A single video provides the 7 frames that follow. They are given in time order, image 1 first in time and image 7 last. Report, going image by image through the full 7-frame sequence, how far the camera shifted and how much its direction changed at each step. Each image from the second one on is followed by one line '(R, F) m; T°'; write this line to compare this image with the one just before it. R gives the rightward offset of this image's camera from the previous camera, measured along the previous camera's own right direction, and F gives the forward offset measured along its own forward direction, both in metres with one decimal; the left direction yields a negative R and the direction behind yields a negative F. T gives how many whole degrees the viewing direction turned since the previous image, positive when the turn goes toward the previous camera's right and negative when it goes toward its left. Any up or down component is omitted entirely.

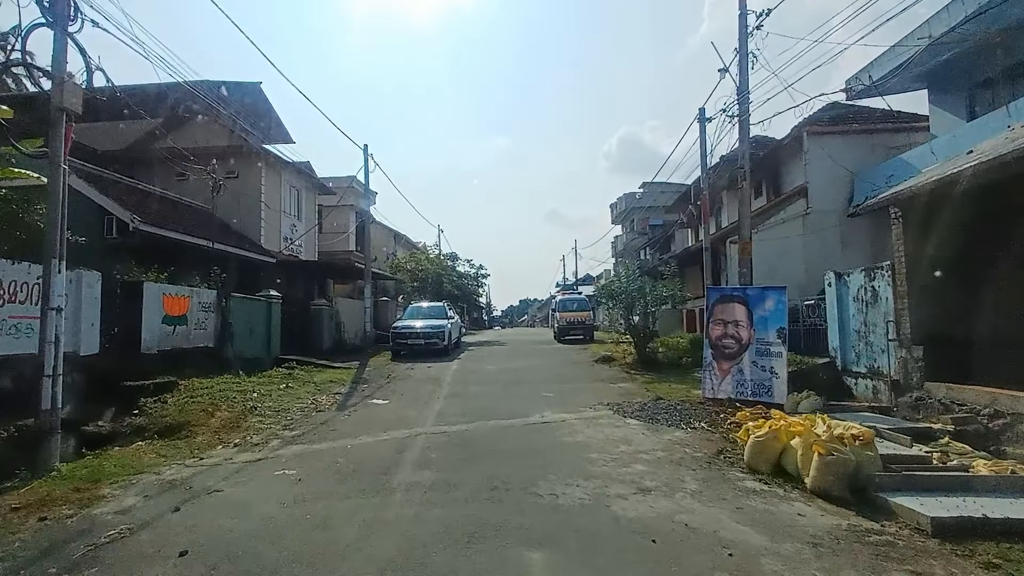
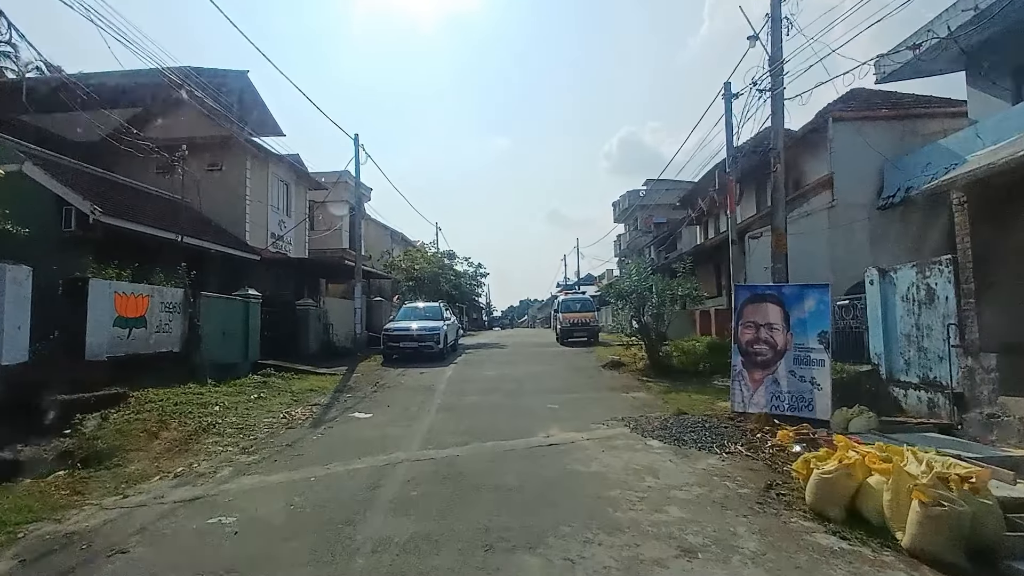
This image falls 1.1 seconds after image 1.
(0.0, +1.5) m; 0°
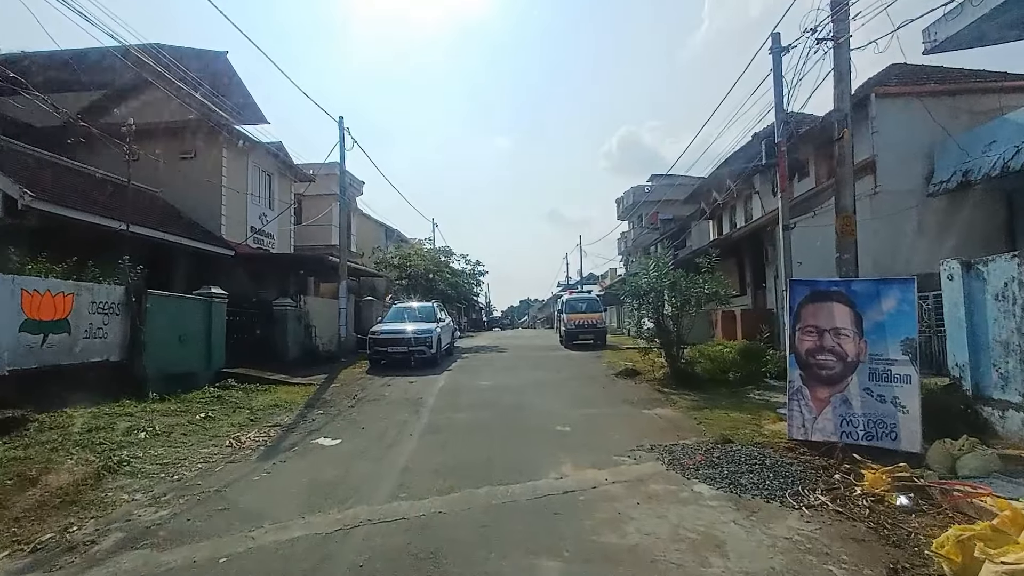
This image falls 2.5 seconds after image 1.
(0.0, +2.1) m; 0°
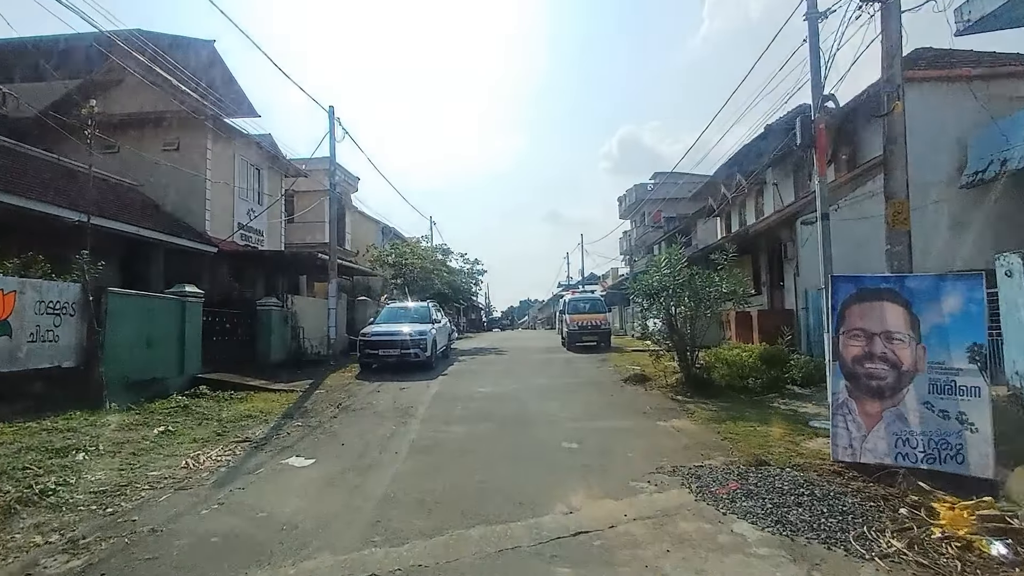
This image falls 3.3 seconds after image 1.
(0.0, +1.1) m; 0°
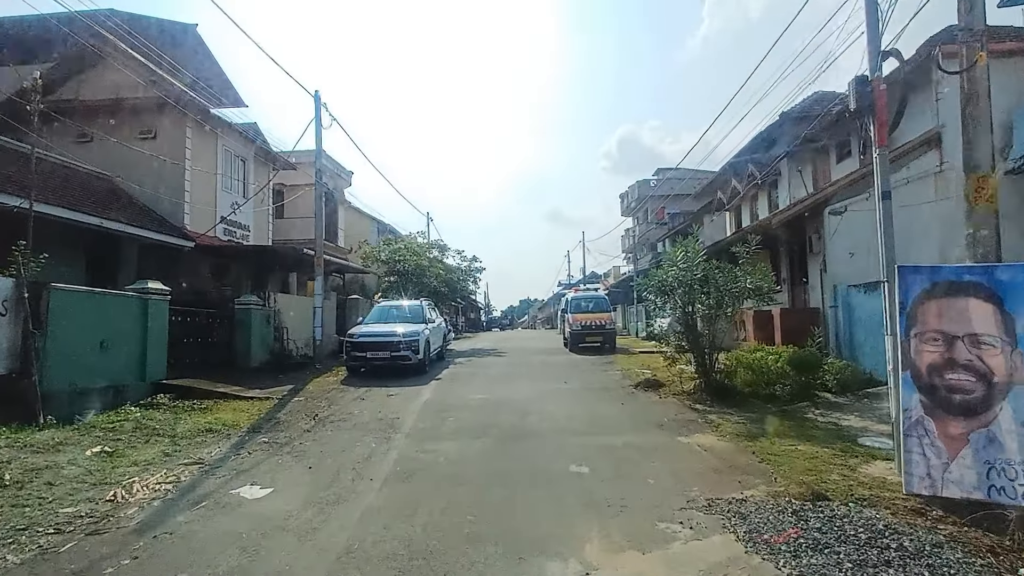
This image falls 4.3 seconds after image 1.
(0.0, +1.3) m; 0°
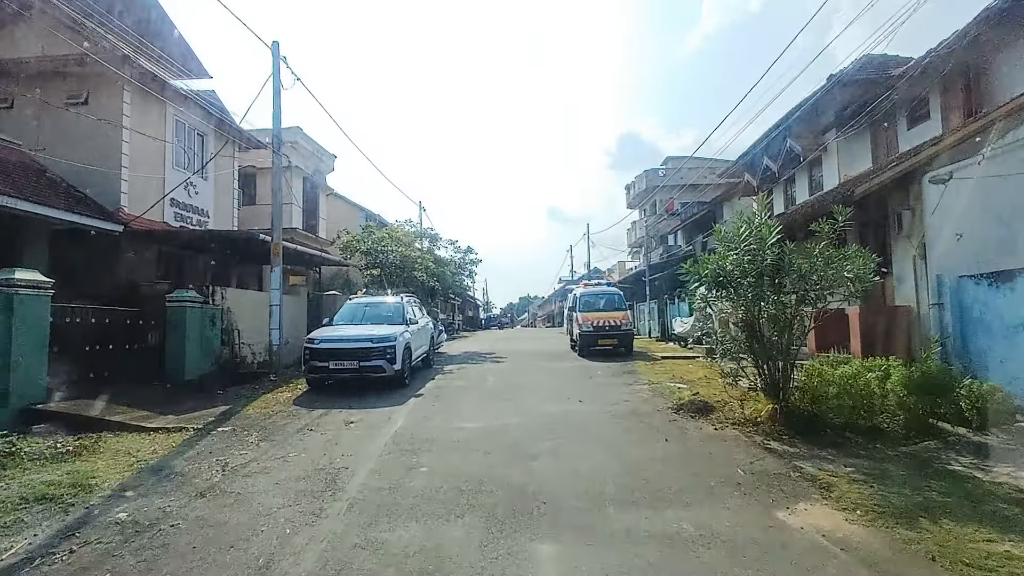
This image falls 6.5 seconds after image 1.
(0.0, +3.2) m; 0°
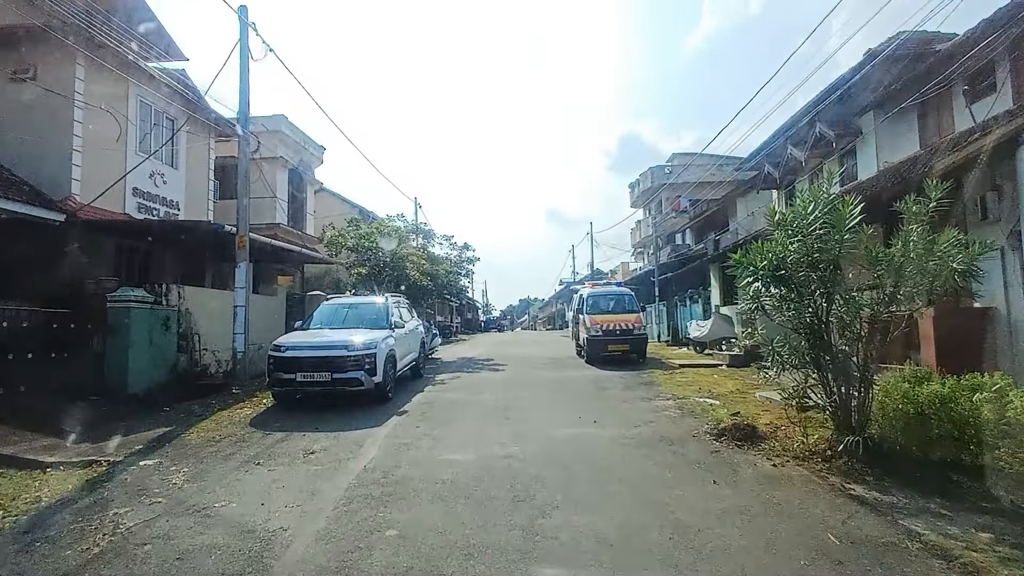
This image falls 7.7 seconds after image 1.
(0.0, +1.9) m; 0°
